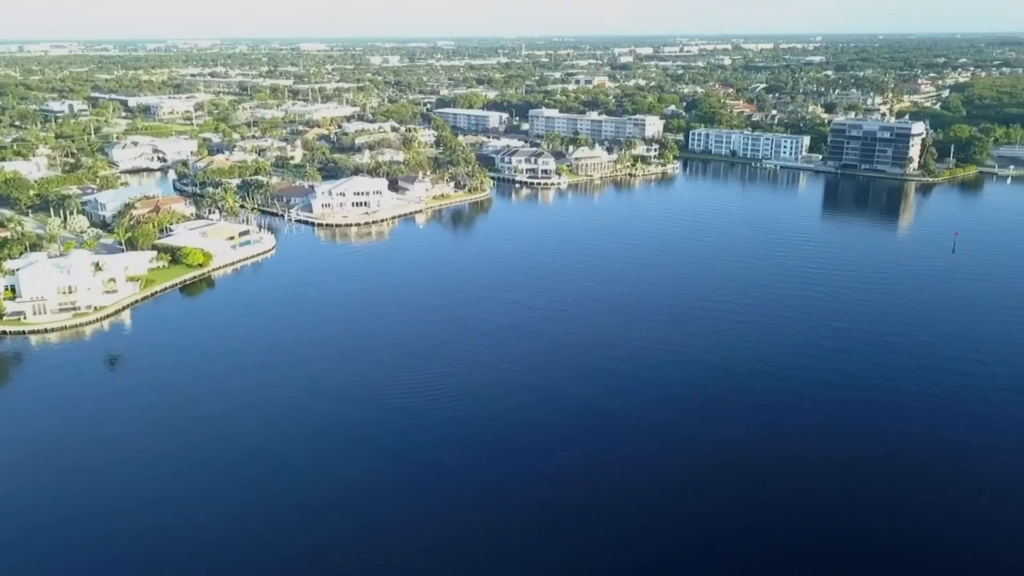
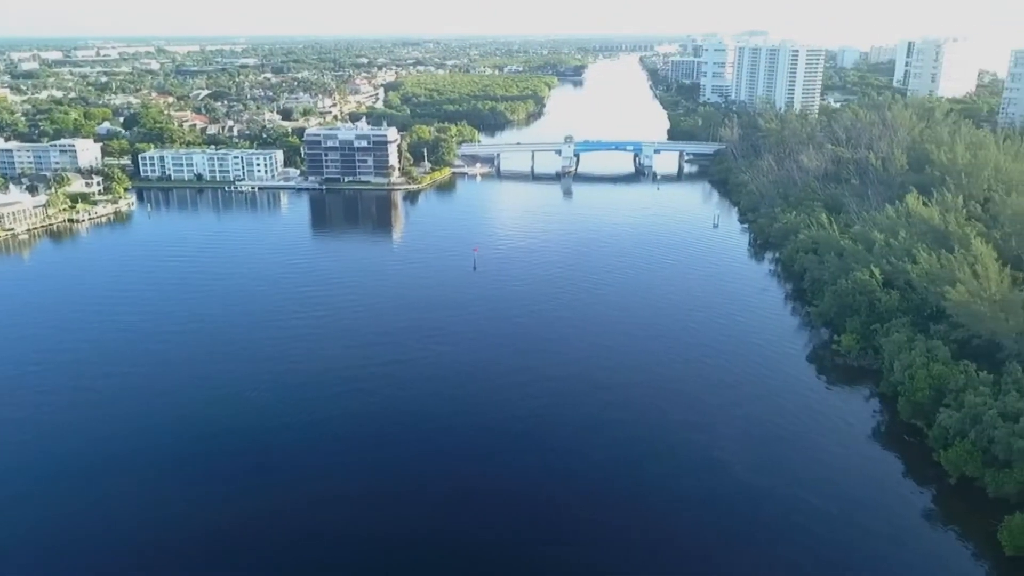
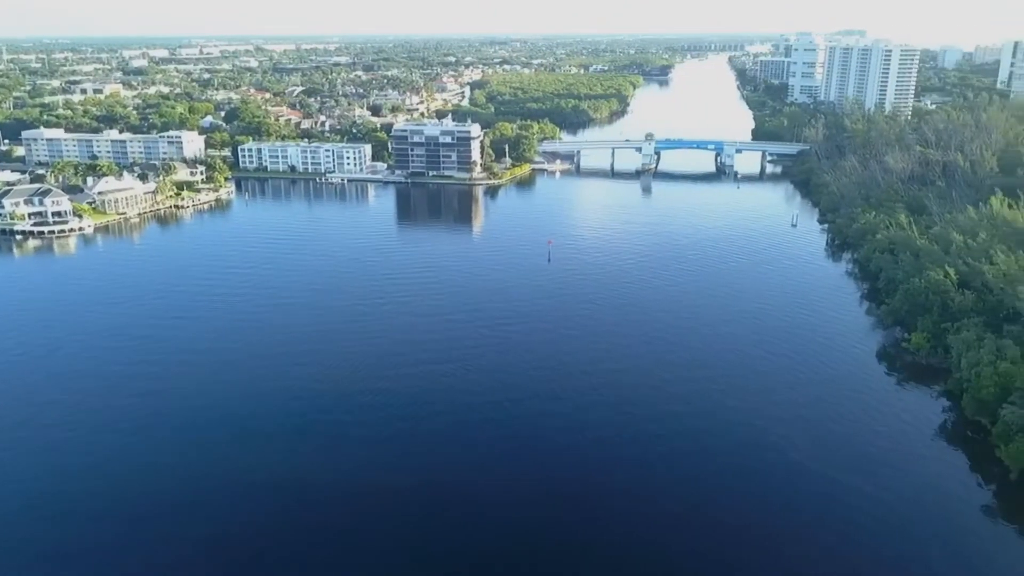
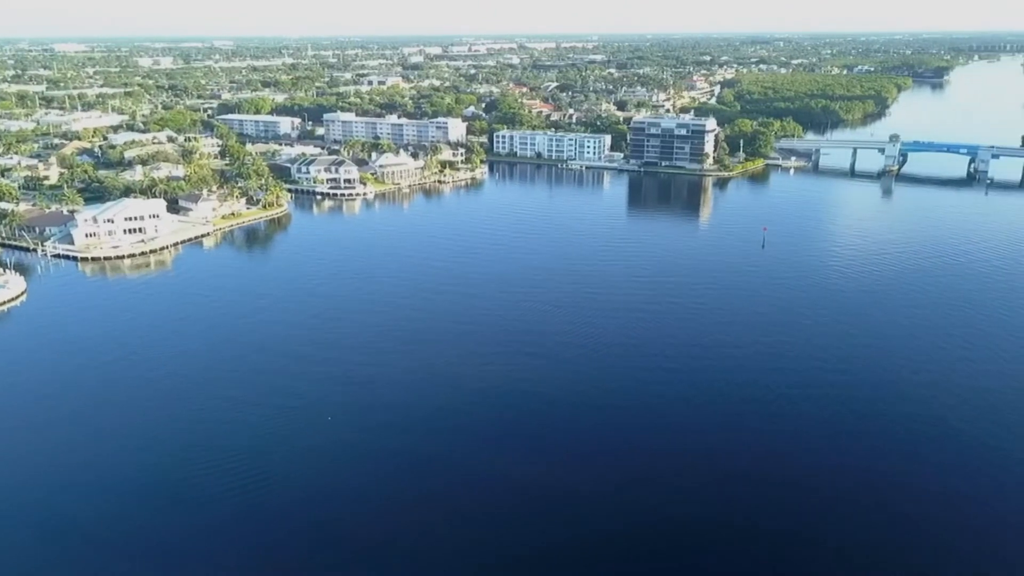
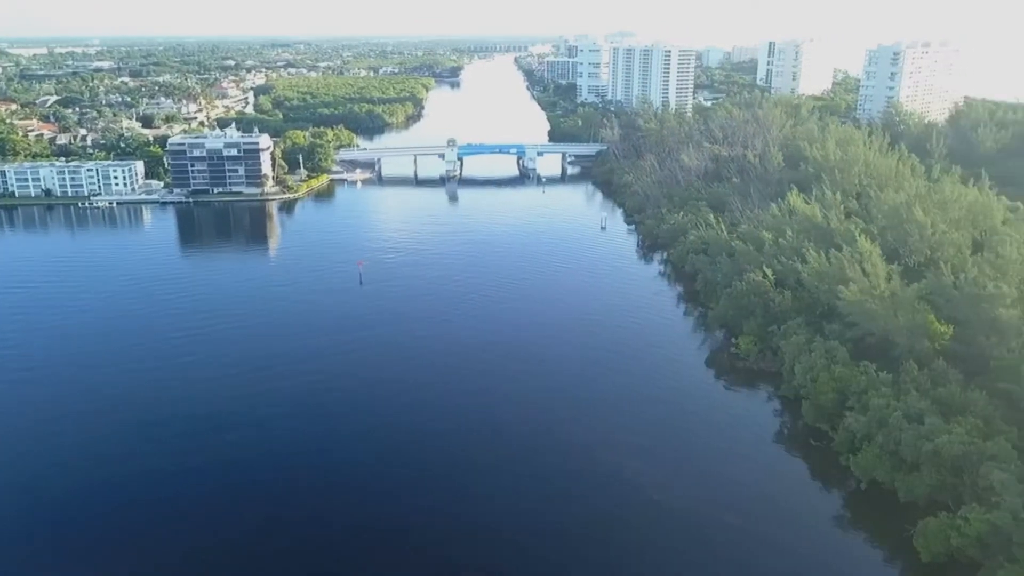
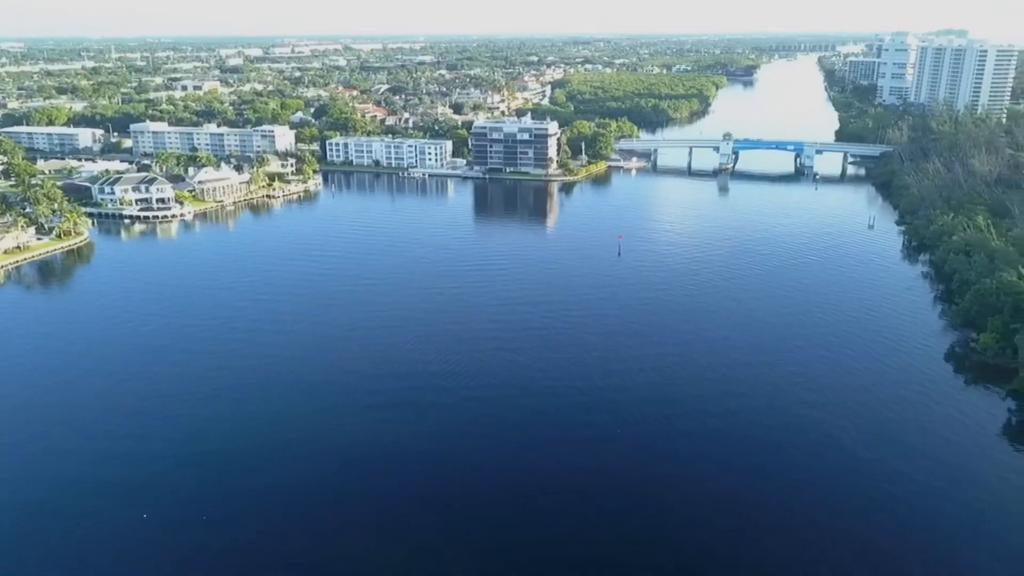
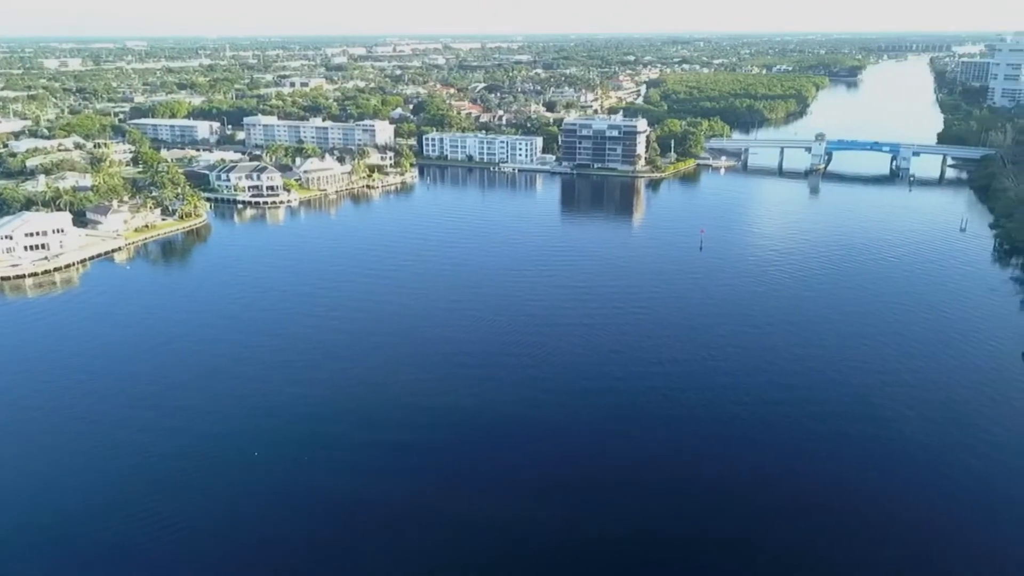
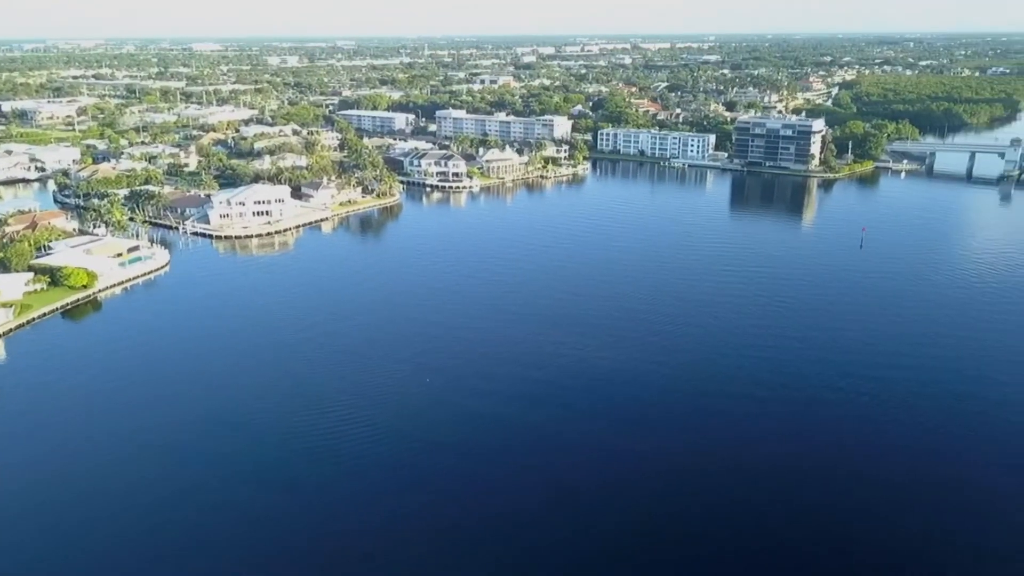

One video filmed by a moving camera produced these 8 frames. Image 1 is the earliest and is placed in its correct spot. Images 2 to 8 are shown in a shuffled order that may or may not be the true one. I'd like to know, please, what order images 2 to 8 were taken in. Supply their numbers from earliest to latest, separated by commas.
8, 4, 7, 6, 3, 2, 5
